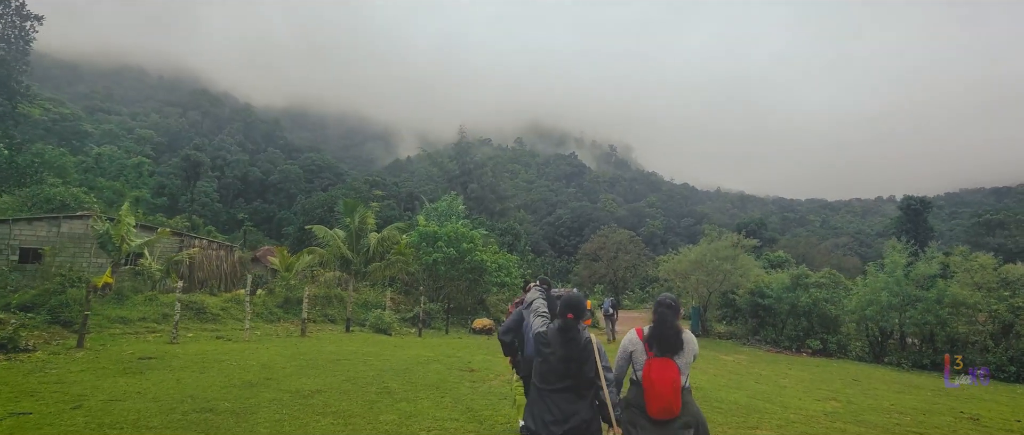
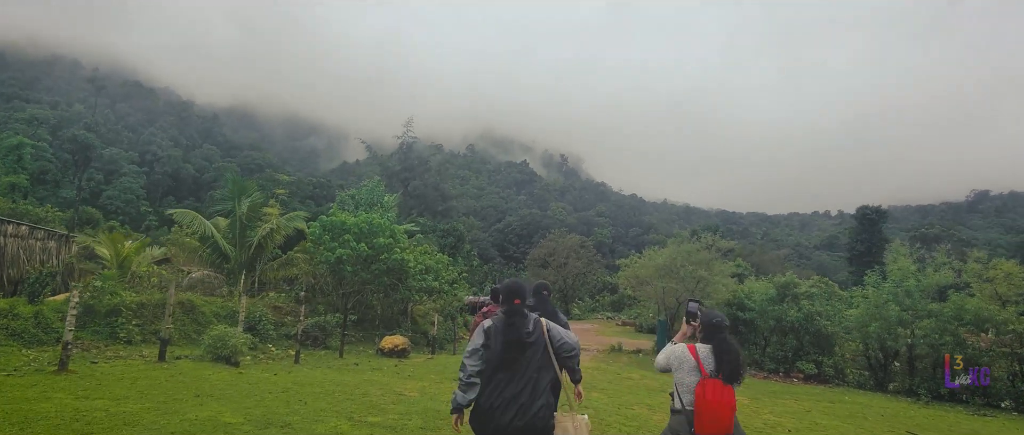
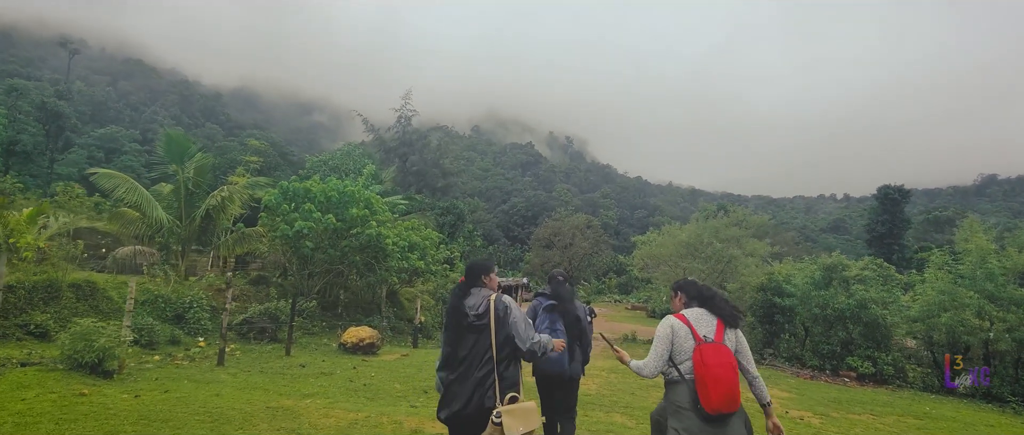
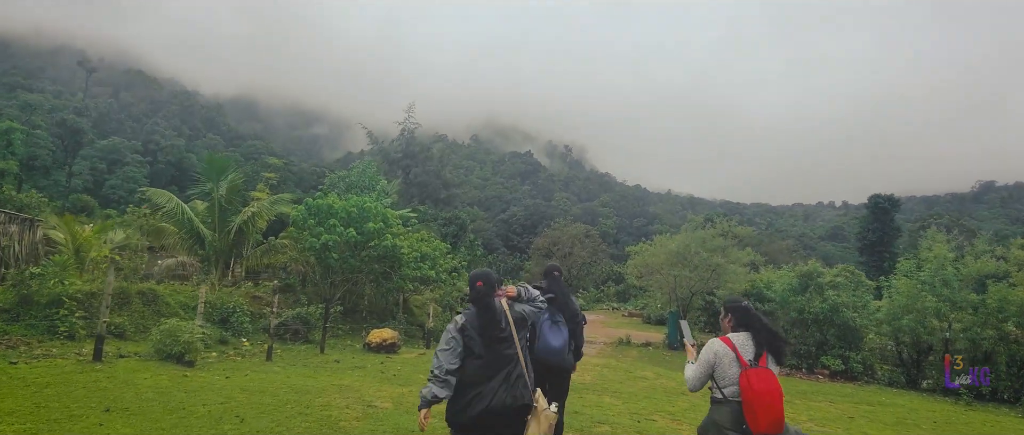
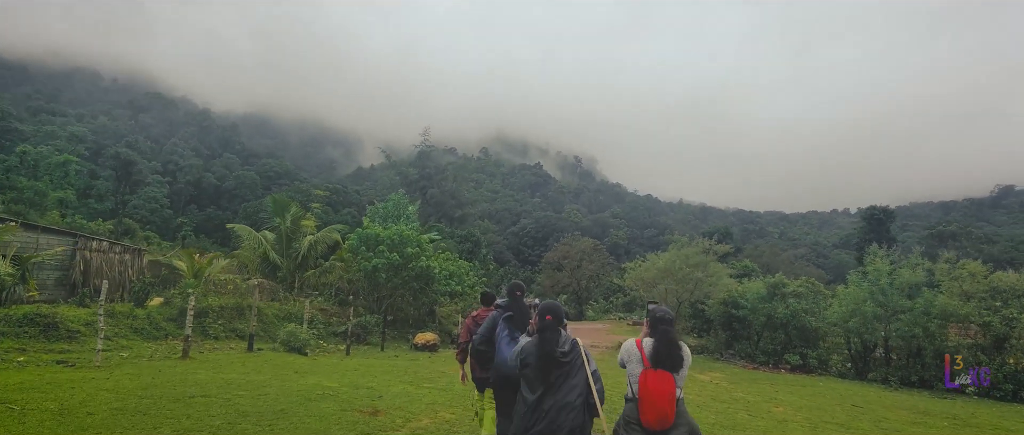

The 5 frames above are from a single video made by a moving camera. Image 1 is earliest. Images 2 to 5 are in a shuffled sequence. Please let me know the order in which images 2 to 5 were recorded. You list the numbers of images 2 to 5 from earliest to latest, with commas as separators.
5, 2, 4, 3
